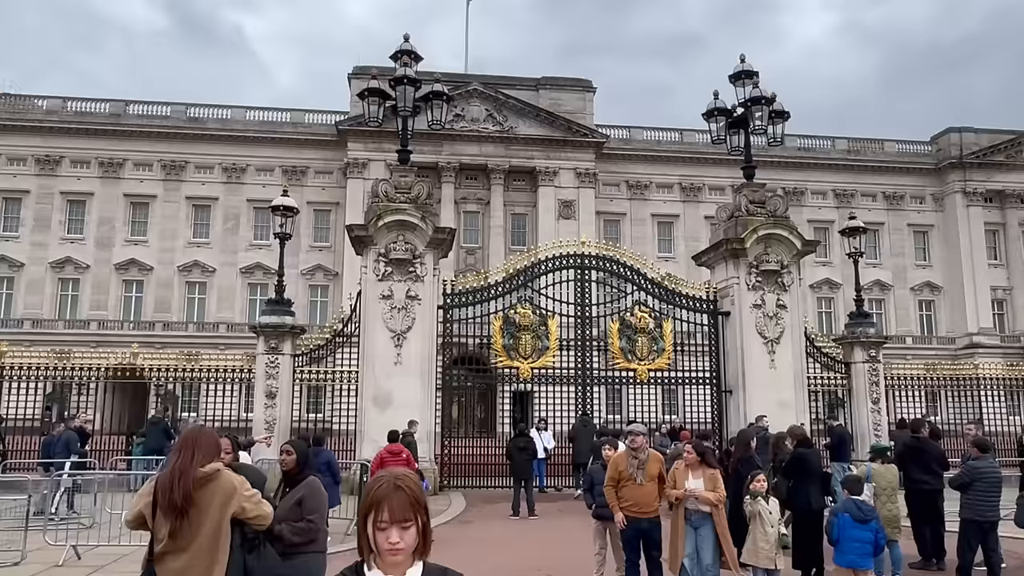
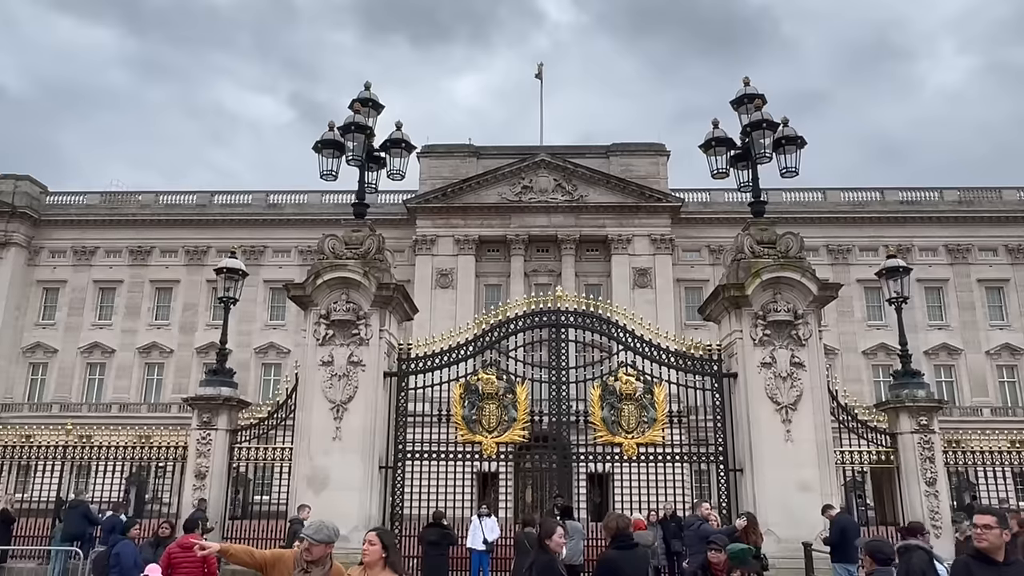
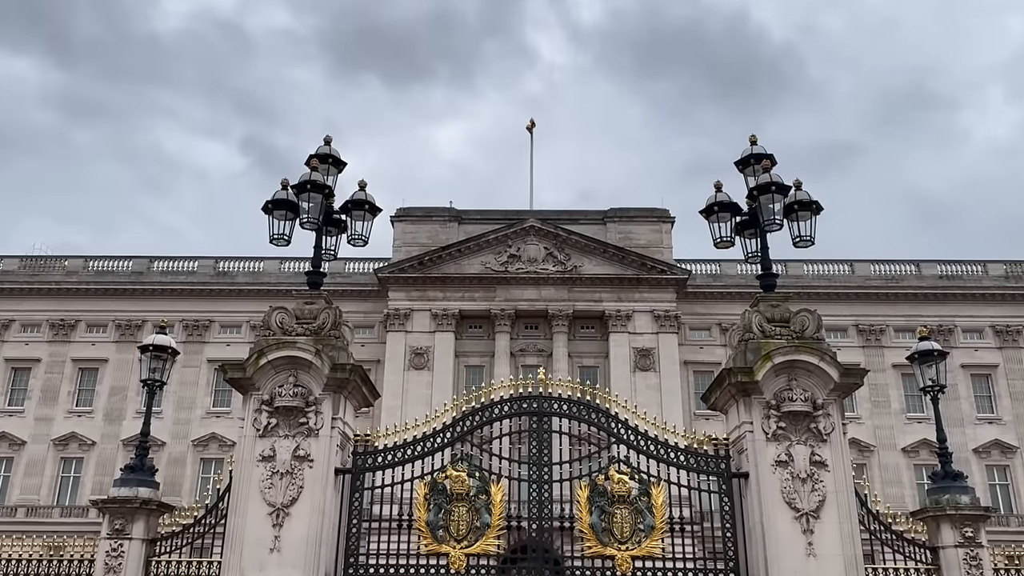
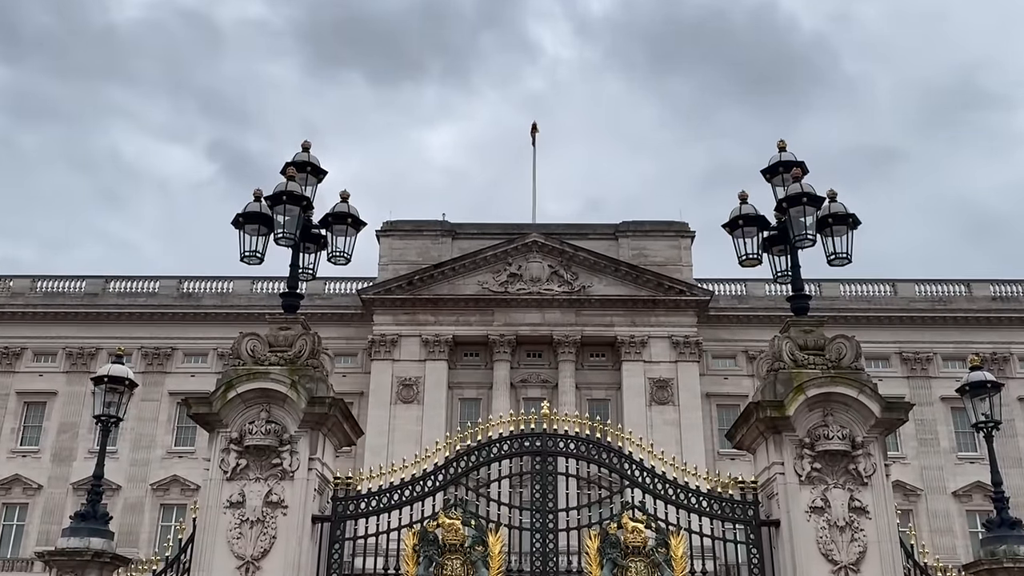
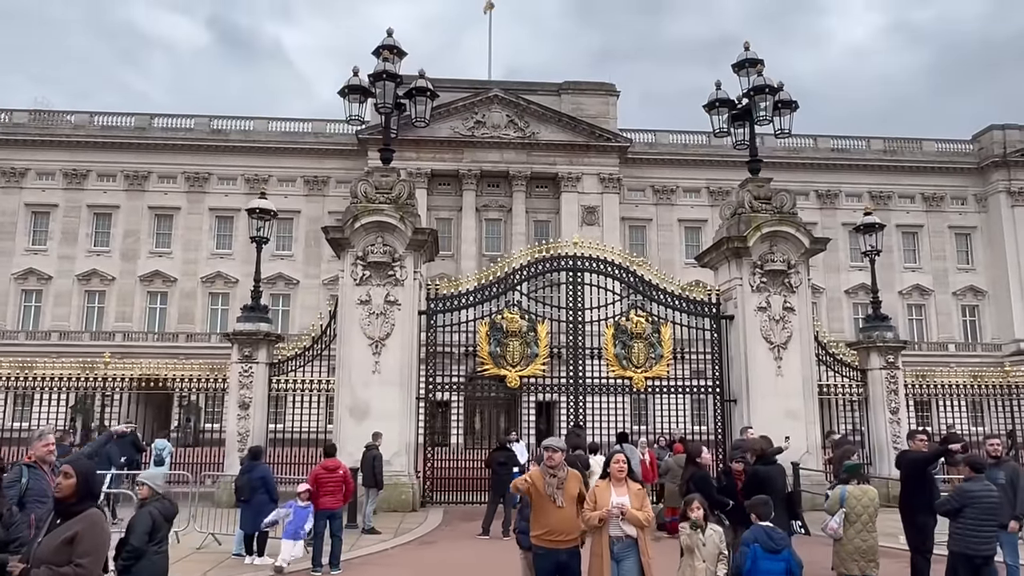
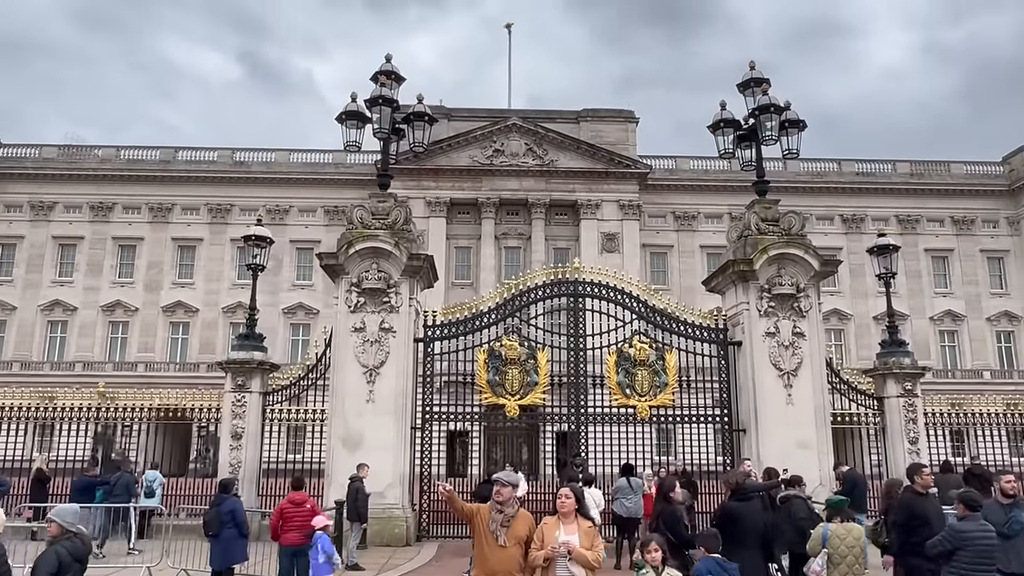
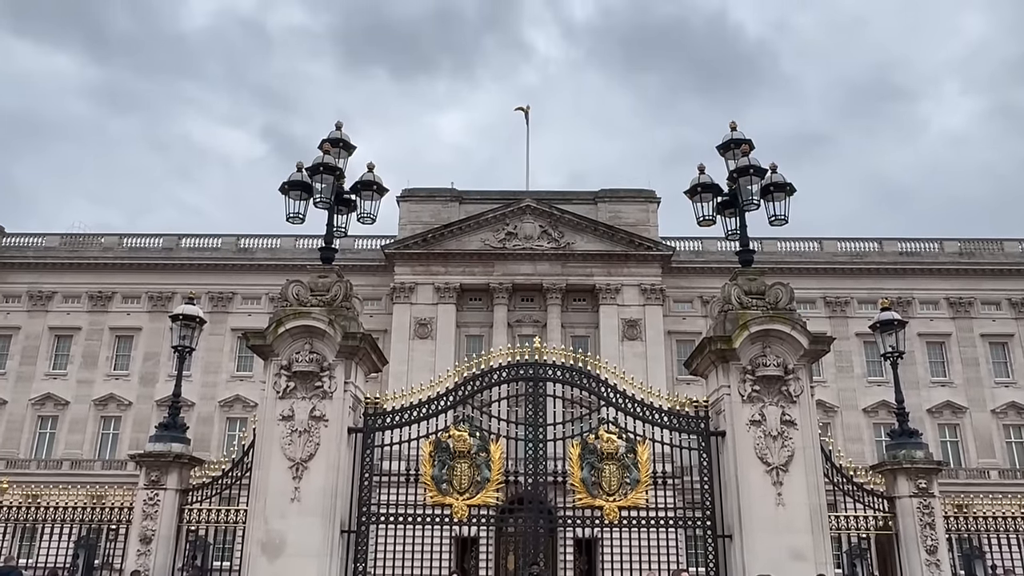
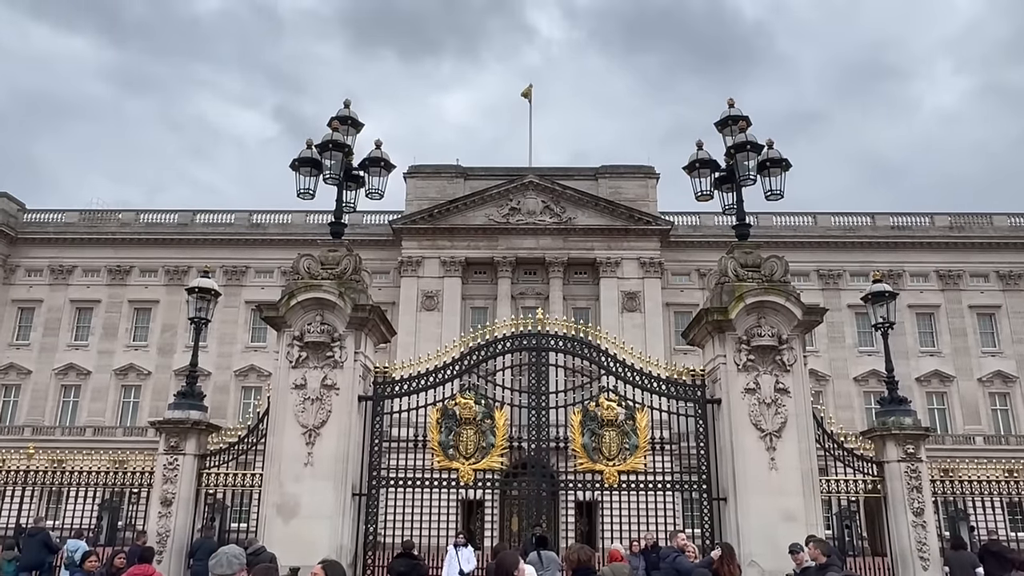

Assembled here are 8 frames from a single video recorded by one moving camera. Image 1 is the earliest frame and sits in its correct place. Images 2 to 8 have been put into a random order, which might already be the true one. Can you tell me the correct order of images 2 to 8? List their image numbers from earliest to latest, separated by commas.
5, 6, 2, 8, 7, 3, 4
